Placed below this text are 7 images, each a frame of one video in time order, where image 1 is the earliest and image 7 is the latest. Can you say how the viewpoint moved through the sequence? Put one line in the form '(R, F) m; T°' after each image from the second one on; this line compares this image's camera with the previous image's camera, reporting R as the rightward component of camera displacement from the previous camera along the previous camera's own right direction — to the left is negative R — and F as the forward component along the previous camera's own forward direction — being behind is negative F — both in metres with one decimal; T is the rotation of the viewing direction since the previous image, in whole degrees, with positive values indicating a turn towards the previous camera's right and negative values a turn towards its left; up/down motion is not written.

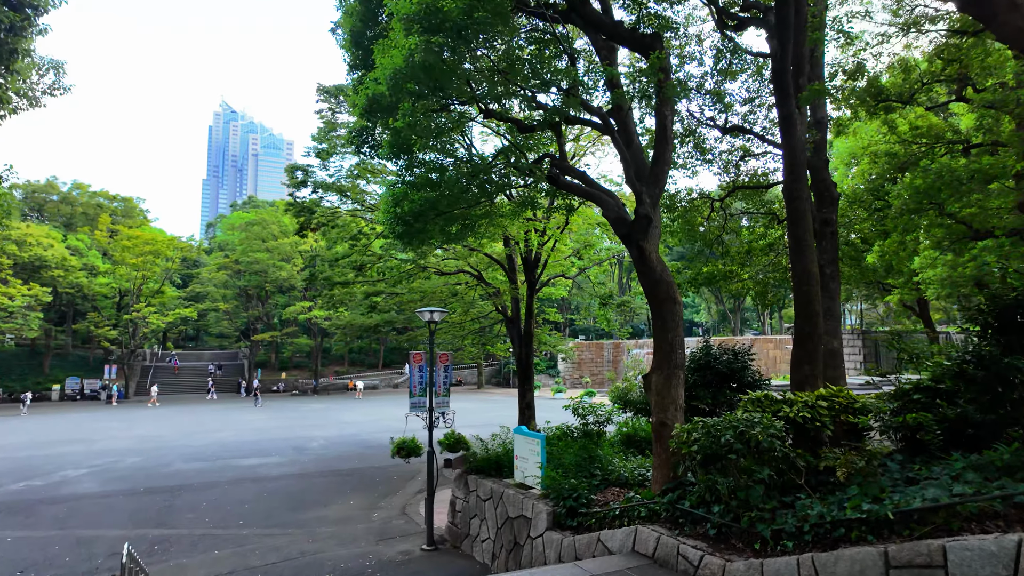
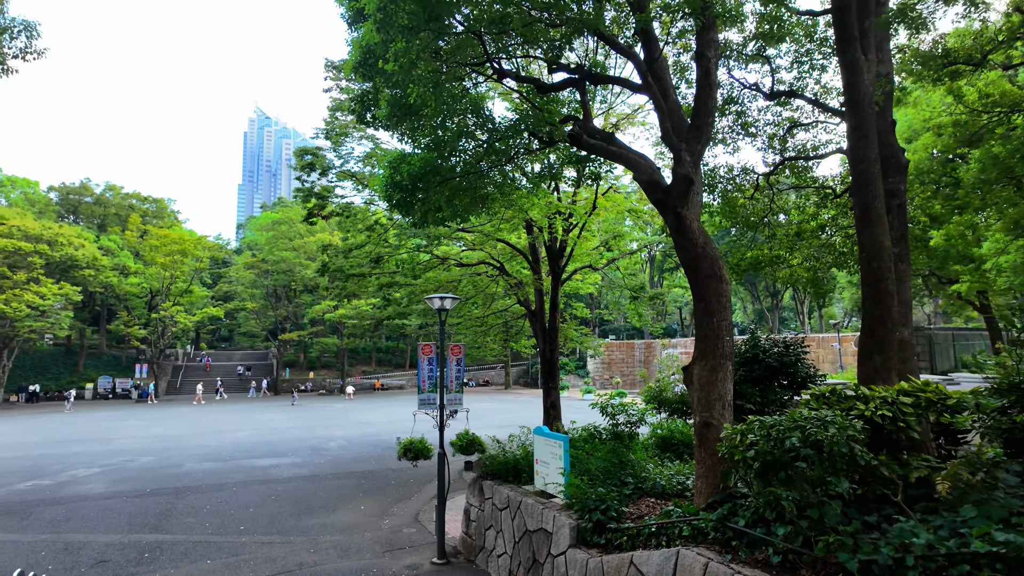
(+0.1, +0.8) m; -3°
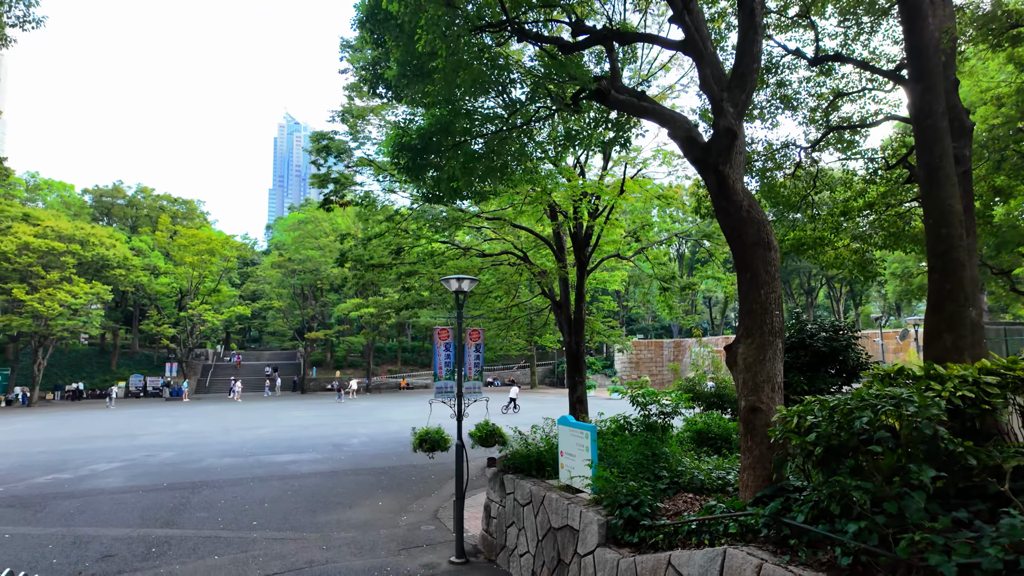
(0.0, +0.5) m; -3°
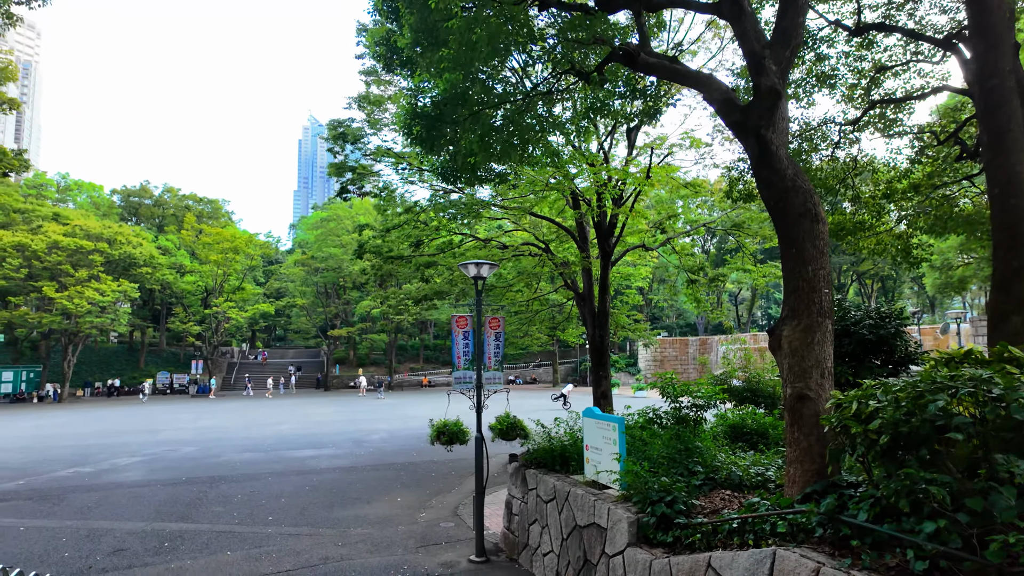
(0.0, +0.3) m; -2°
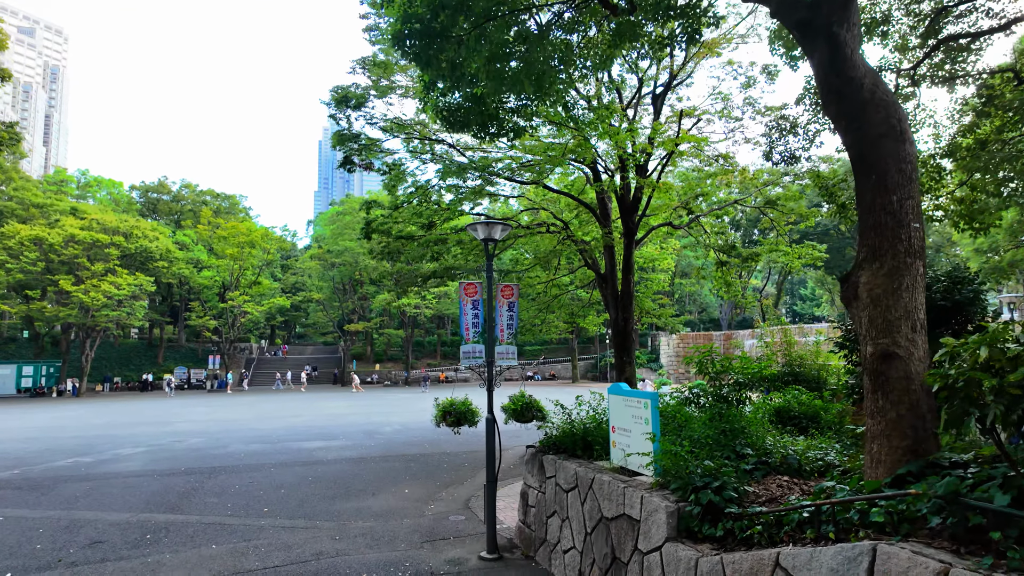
(0.0, +0.7) m; -2°
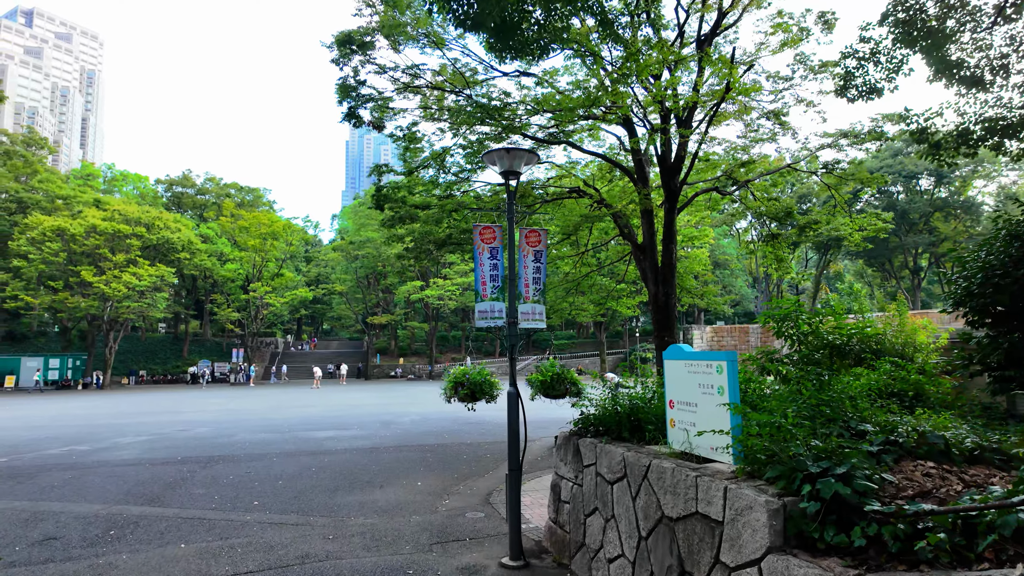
(0.0, +1.1) m; -2°
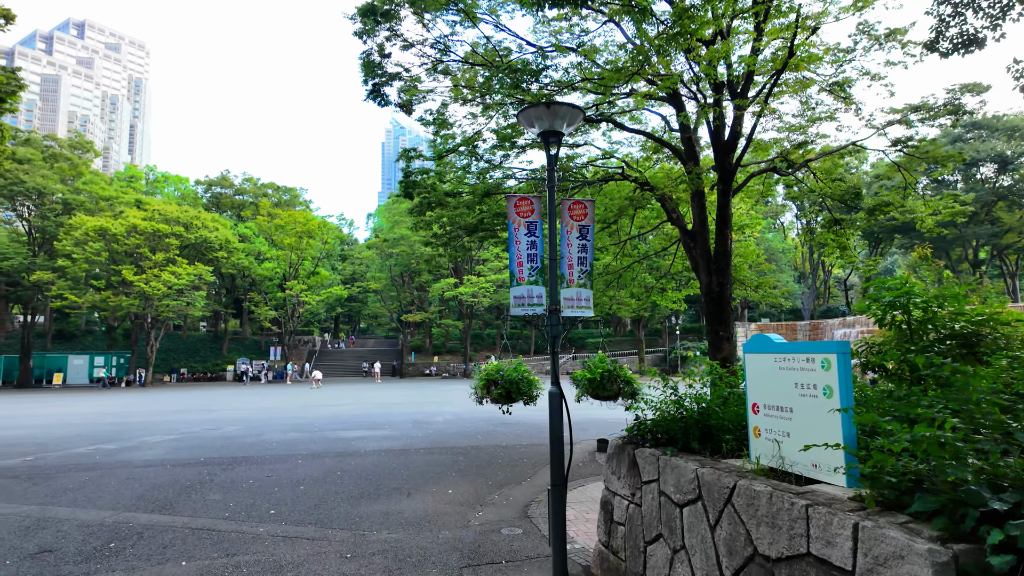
(0.0, +0.7) m; -3°
